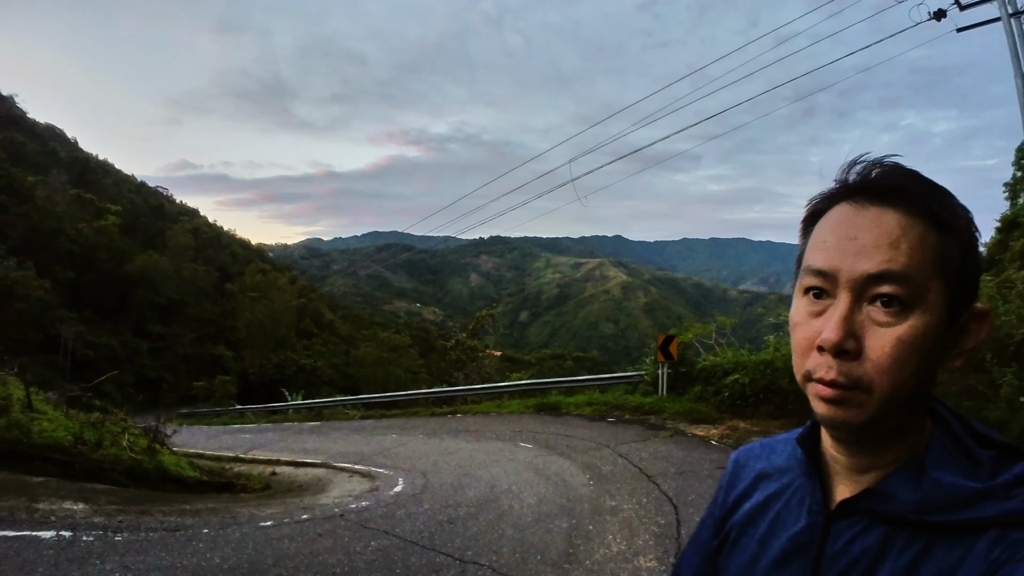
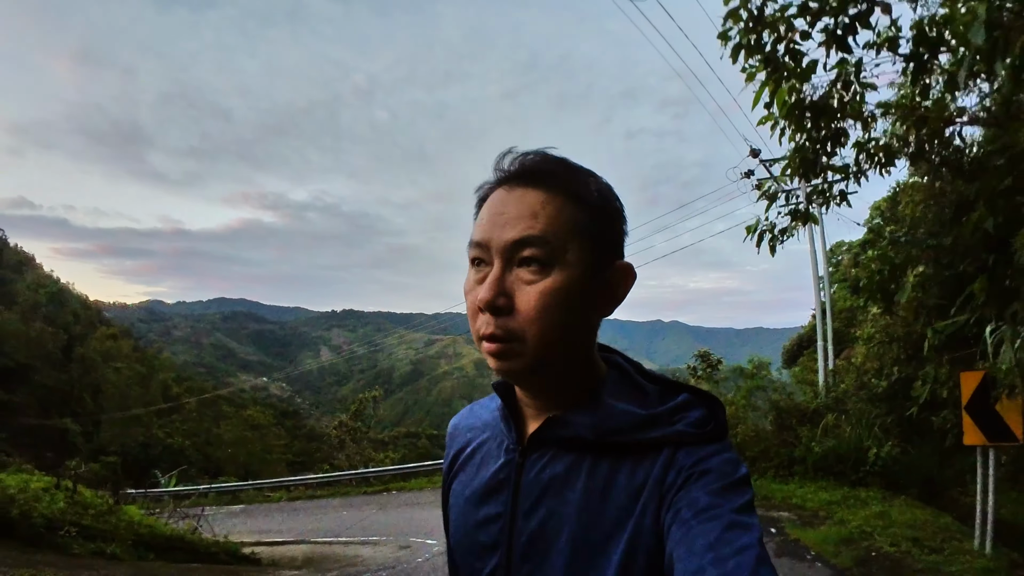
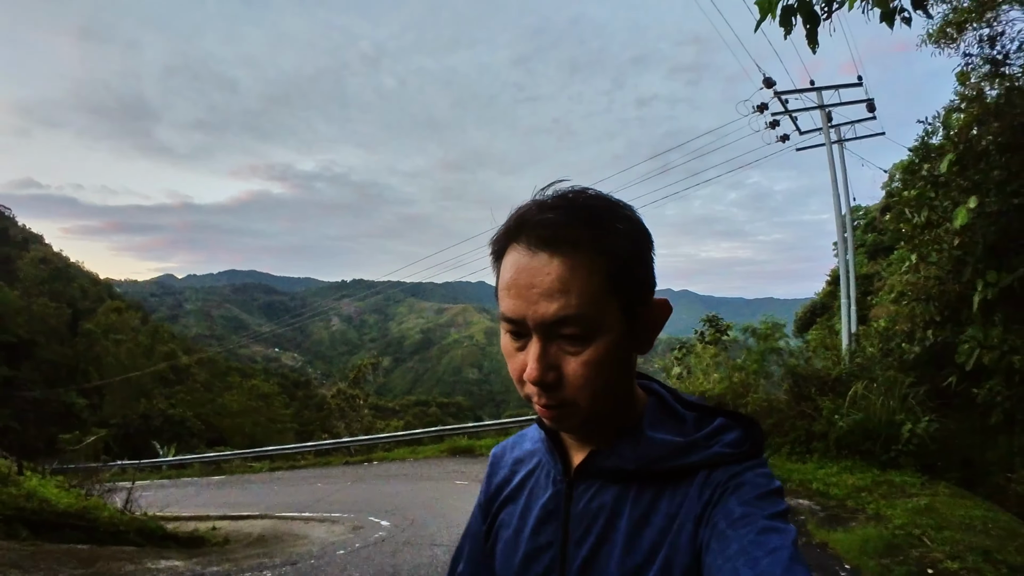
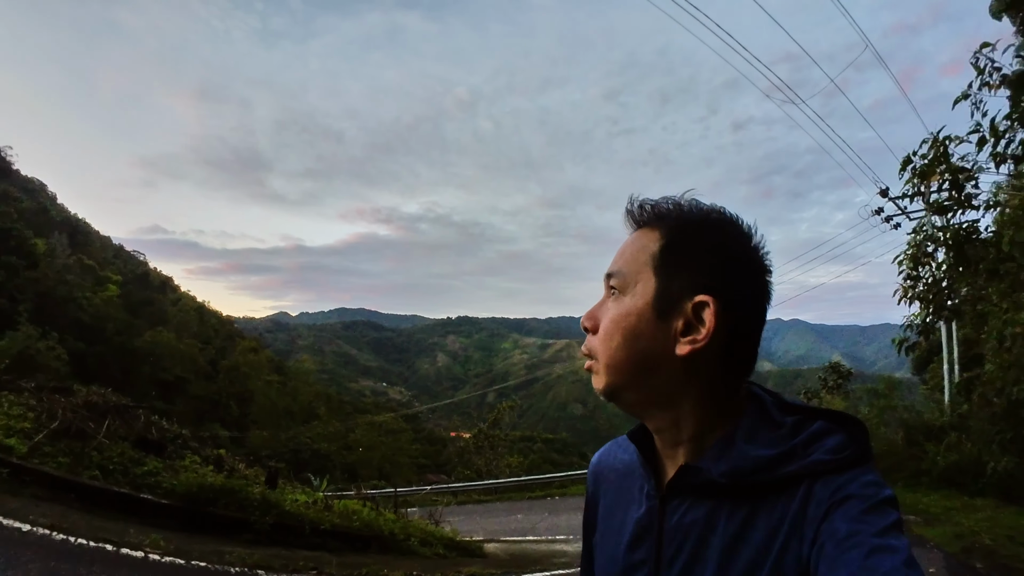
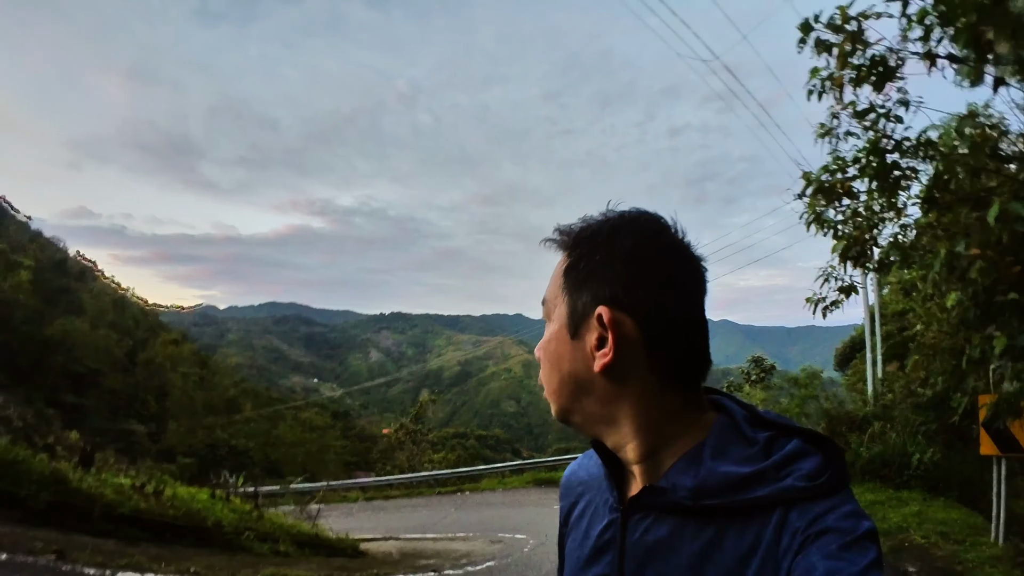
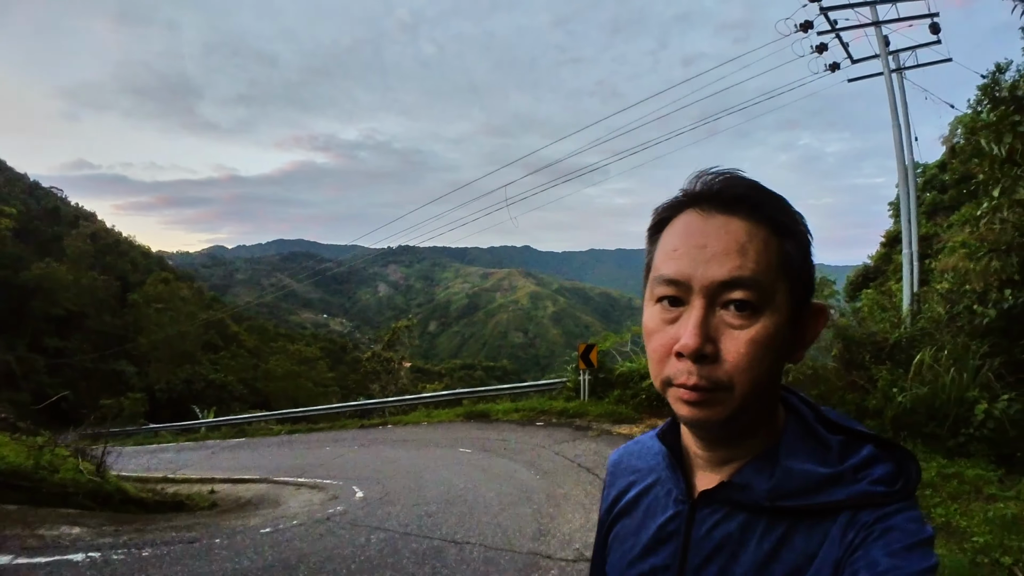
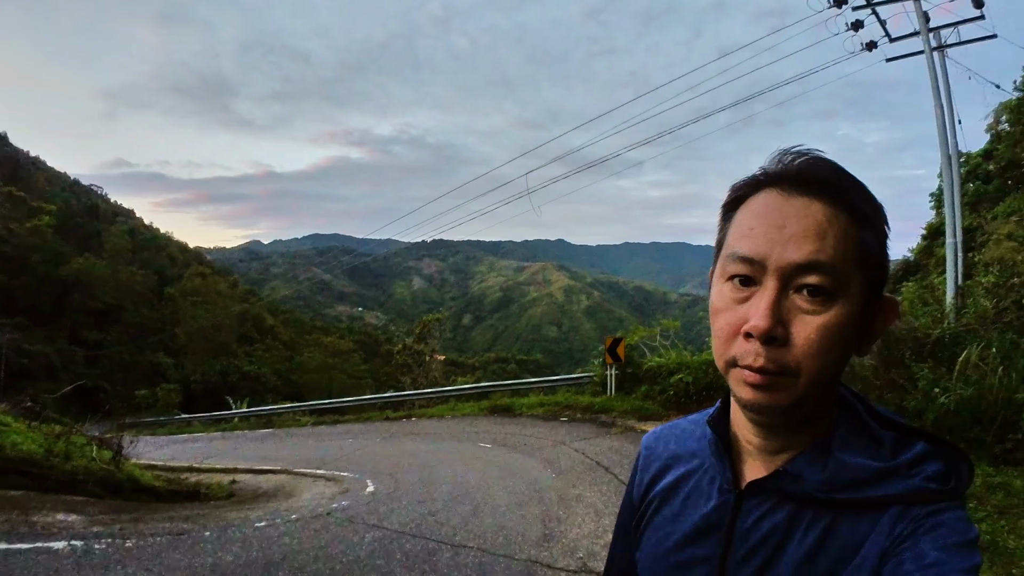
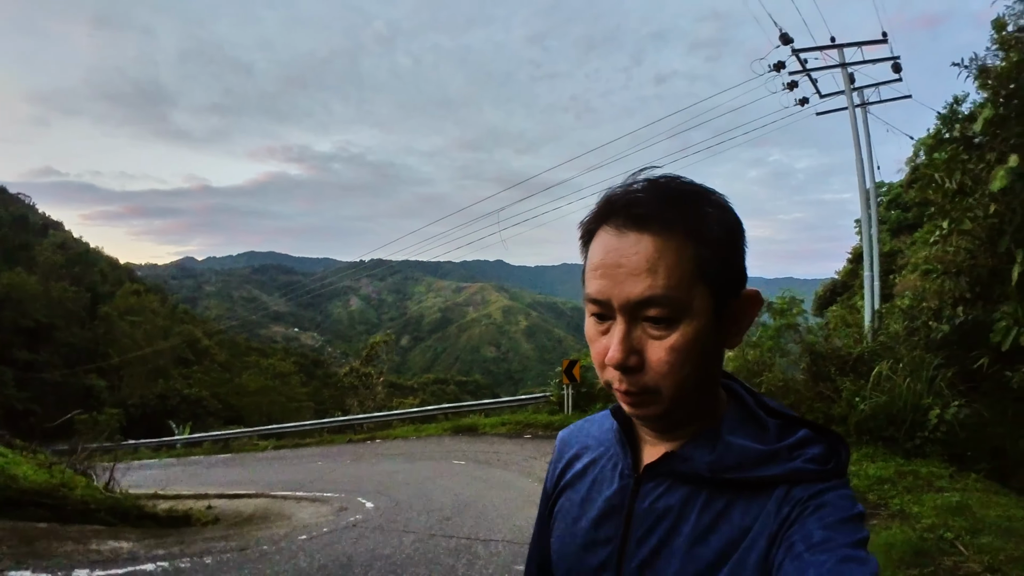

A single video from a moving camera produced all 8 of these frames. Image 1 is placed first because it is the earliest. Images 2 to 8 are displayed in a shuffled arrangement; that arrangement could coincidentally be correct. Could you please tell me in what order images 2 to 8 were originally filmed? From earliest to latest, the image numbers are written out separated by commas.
7, 6, 8, 3, 2, 5, 4
